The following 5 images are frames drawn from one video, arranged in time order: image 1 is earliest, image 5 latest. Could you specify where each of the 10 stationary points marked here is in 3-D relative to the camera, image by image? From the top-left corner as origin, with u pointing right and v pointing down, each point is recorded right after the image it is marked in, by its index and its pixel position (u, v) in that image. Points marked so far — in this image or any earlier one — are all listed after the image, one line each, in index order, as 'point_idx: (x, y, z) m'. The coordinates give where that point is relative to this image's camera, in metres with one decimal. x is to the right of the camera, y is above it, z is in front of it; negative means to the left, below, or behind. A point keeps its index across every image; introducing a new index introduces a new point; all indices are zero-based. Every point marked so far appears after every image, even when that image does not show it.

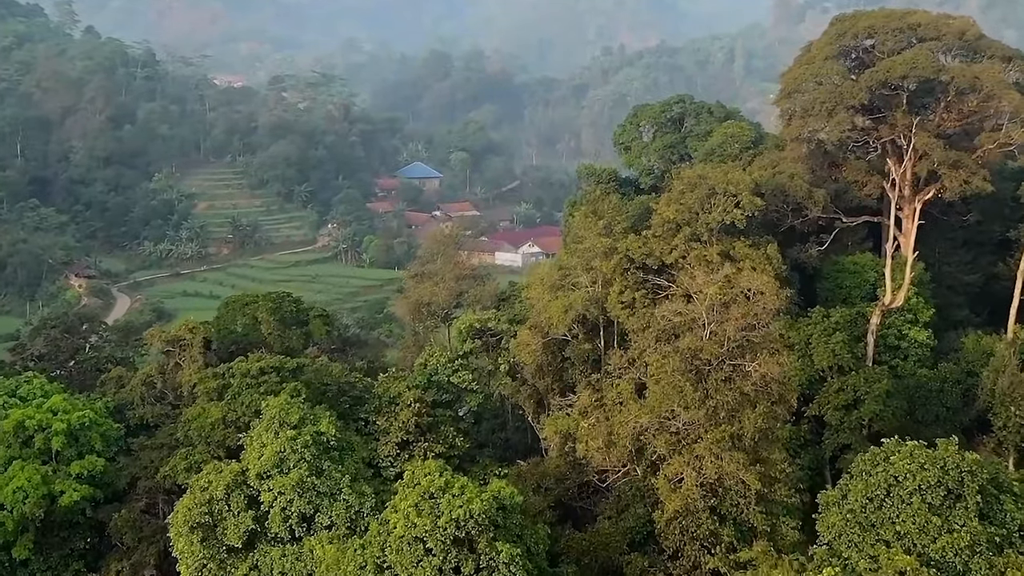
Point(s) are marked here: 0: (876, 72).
0: (+6.8, +4.0, +15.5) m
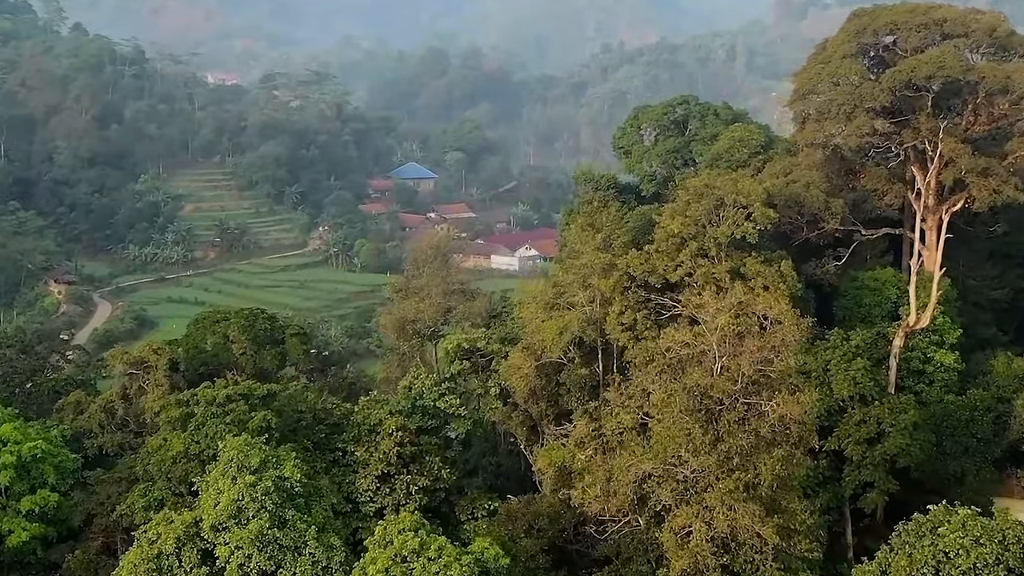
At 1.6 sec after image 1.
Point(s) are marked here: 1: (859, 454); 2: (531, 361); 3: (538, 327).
0: (+6.6, +3.7, +14.2) m
1: (+5.2, -2.5, +12.4) m
2: (+0.3, -1.3, +14.5) m
3: (+0.4, -0.7, +14.5) m
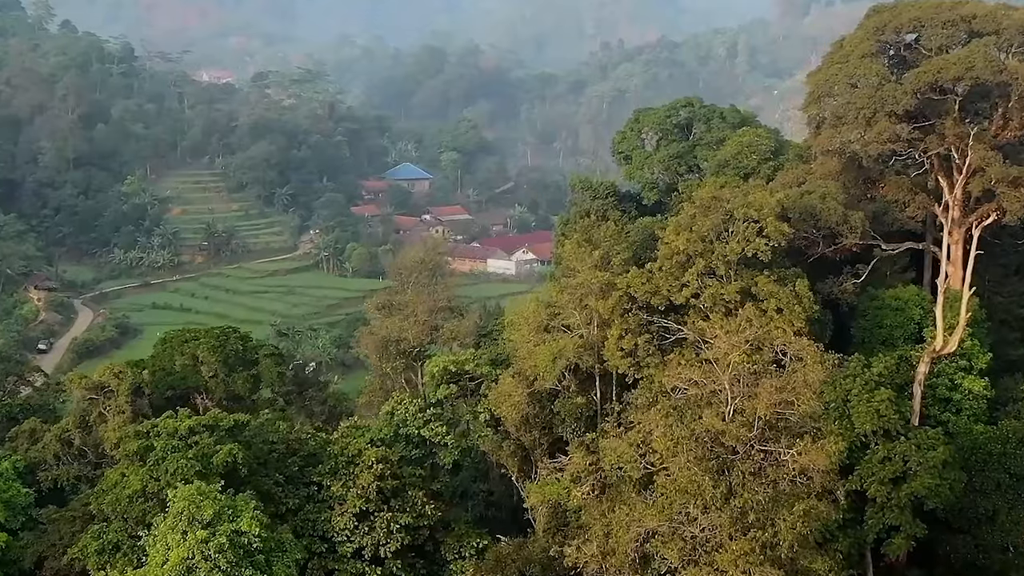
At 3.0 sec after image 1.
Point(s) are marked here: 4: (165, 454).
0: (+6.5, +3.4, +13.0) m
1: (+5.0, -2.8, +11.2) m
2: (+0.2, -1.6, +13.3) m
3: (+0.3, -1.0, +13.3) m
4: (-5.2, -2.5, +12.5) m
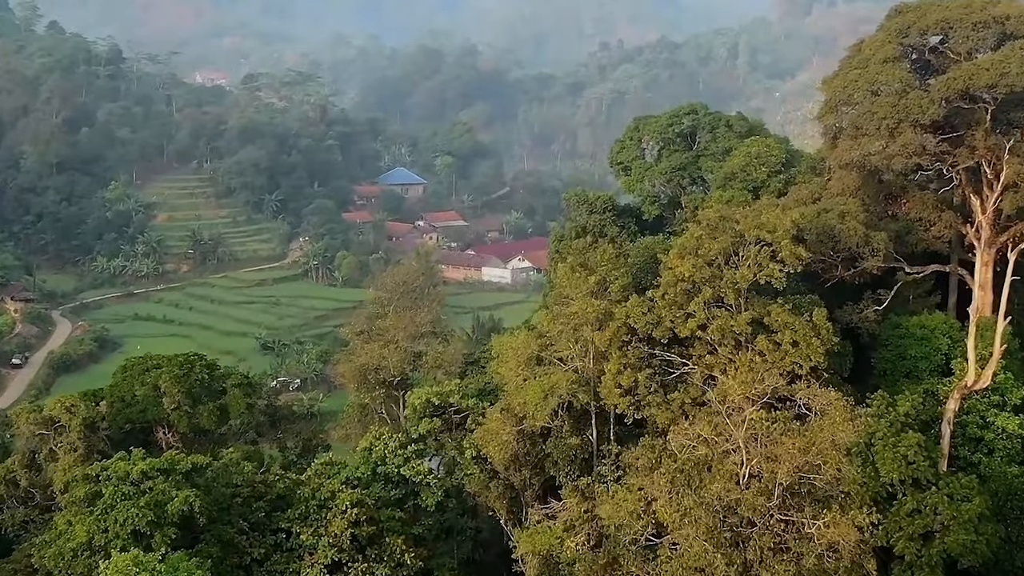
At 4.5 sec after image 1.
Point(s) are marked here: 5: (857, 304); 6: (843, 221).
0: (+6.3, +3.0, +11.8) m
1: (+4.8, -3.2, +10.0) m
2: (0.0, -2.0, +12.0) m
3: (+0.1, -1.4, +12.1) m
4: (-5.4, -2.9, +11.3) m
5: (+5.5, -0.2, +13.3) m
6: (+4.8, +1.0, +12.2) m
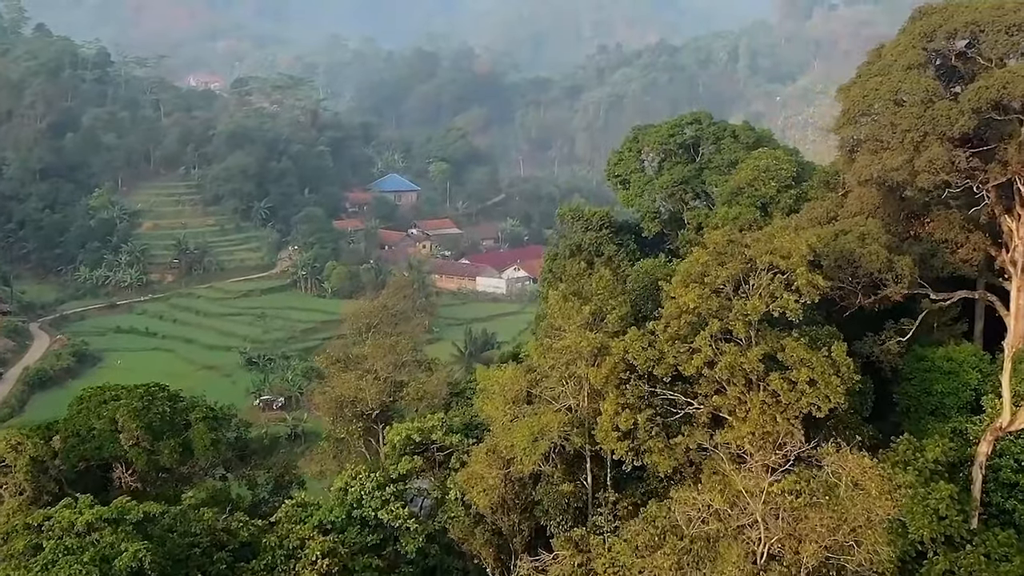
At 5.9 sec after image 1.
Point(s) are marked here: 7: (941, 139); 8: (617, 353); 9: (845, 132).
0: (+6.1, +2.6, +10.7) m
1: (+4.7, -3.6, +8.9) m
2: (-0.2, -2.4, +10.9) m
3: (-0.1, -1.8, +11.0) m
4: (-5.6, -3.3, +10.1) m
5: (+5.3, -0.6, +12.2) m
6: (+4.7, +0.6, +11.0) m
7: (+5.7, +2.0, +11.0) m
8: (+1.3, -0.8, +10.1) m
9: (+5.0, +2.4, +12.5) m
